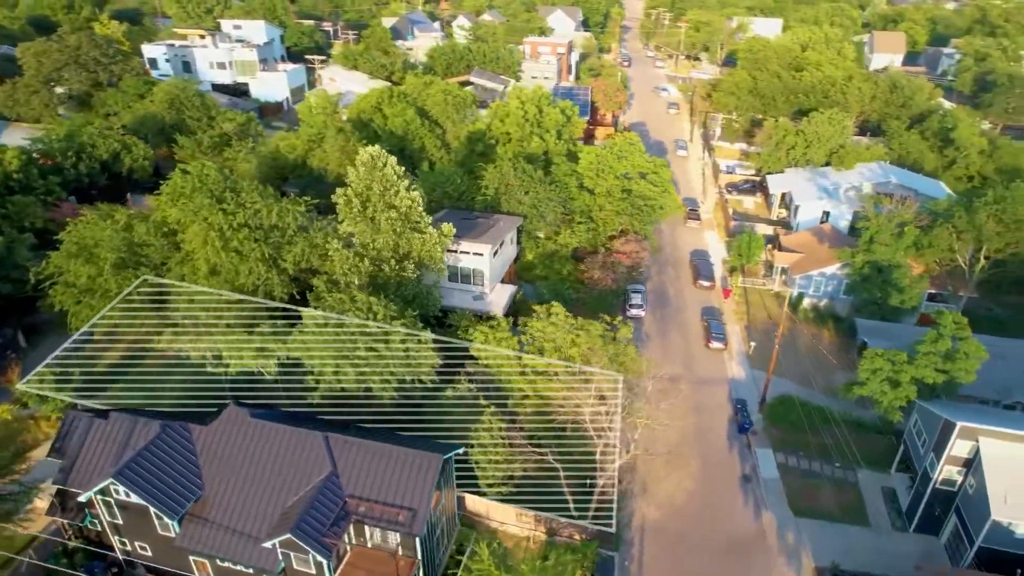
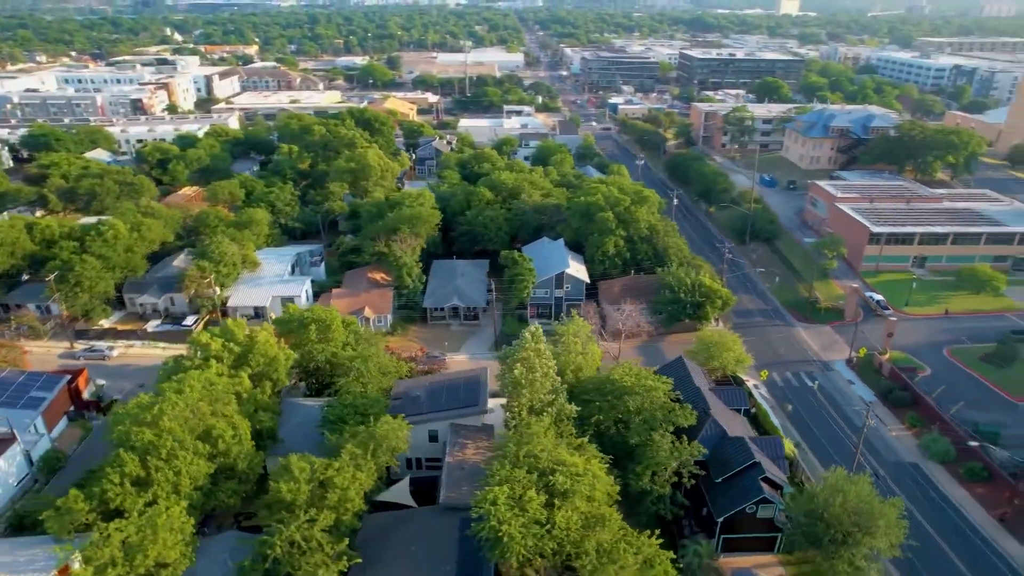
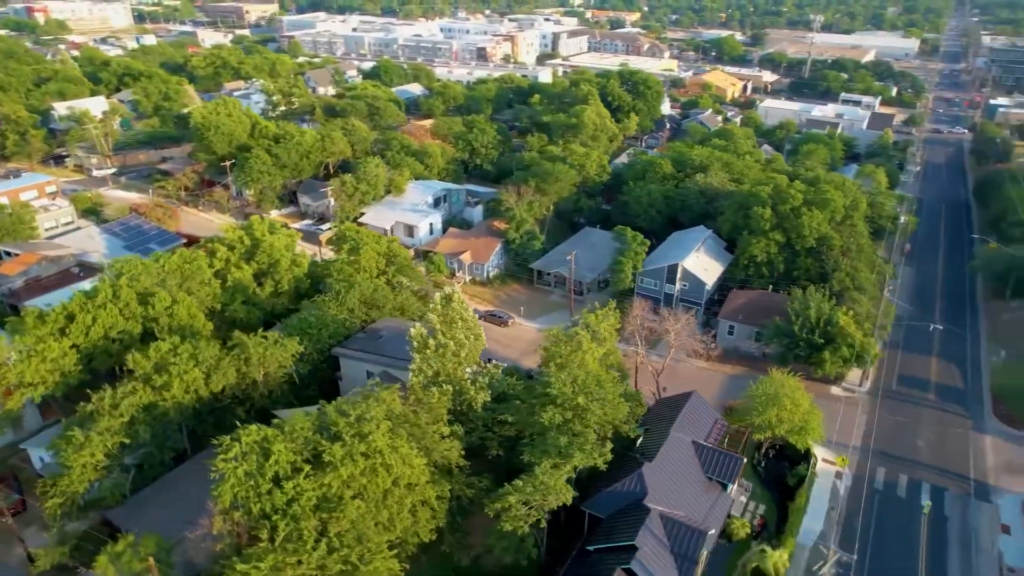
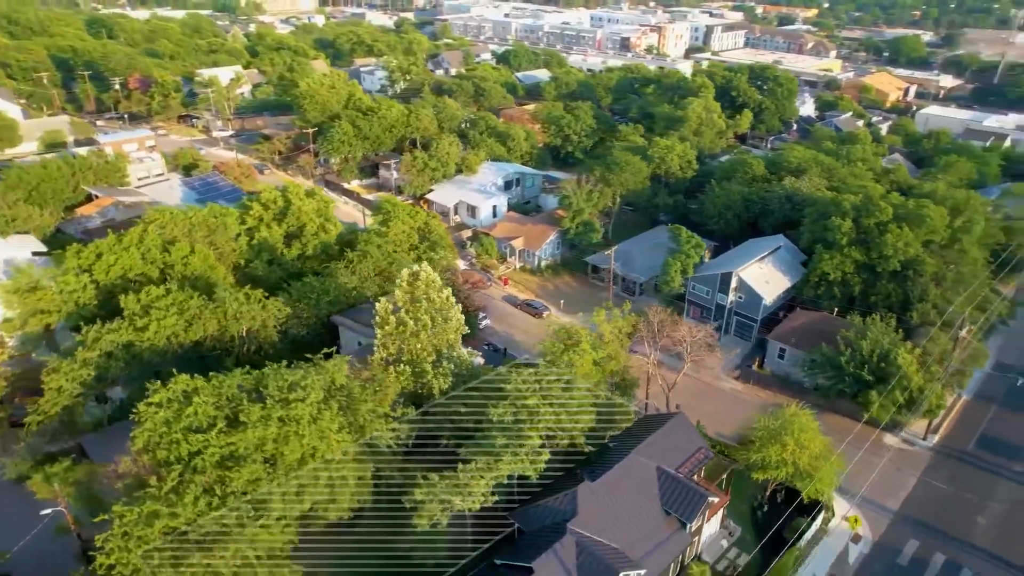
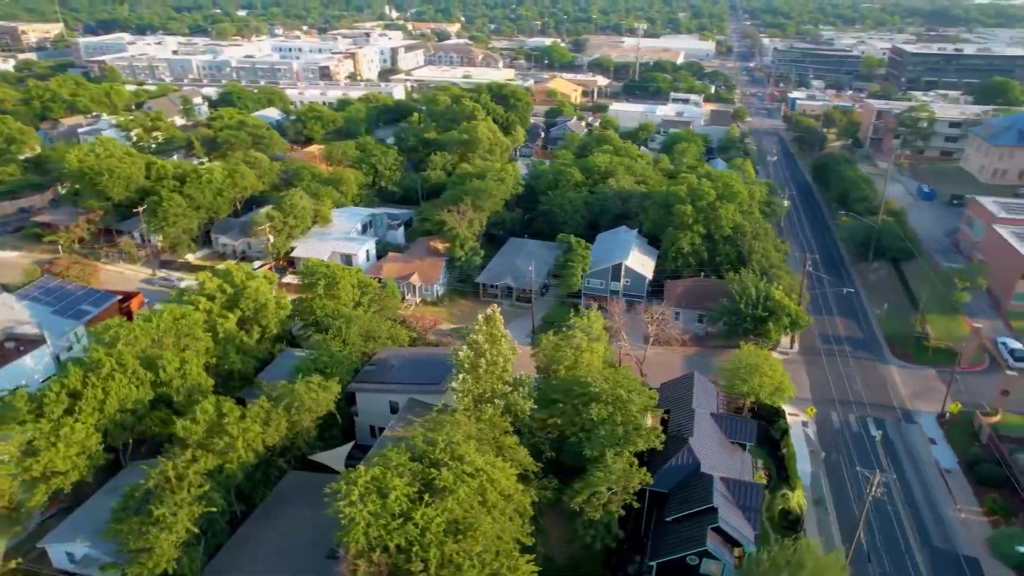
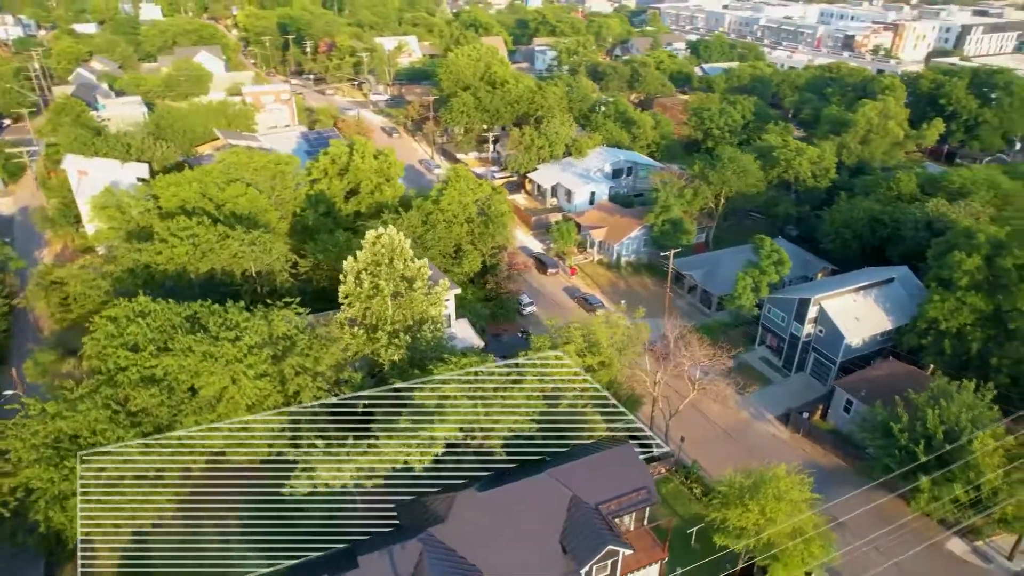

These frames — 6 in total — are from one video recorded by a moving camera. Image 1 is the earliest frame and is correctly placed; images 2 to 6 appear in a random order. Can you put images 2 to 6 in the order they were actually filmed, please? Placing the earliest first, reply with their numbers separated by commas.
6, 4, 3, 5, 2
